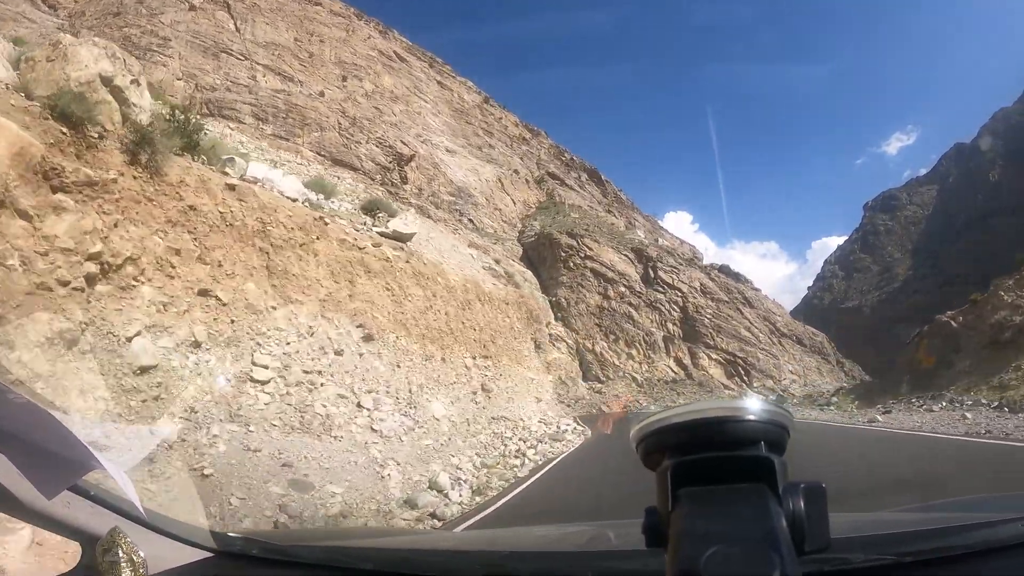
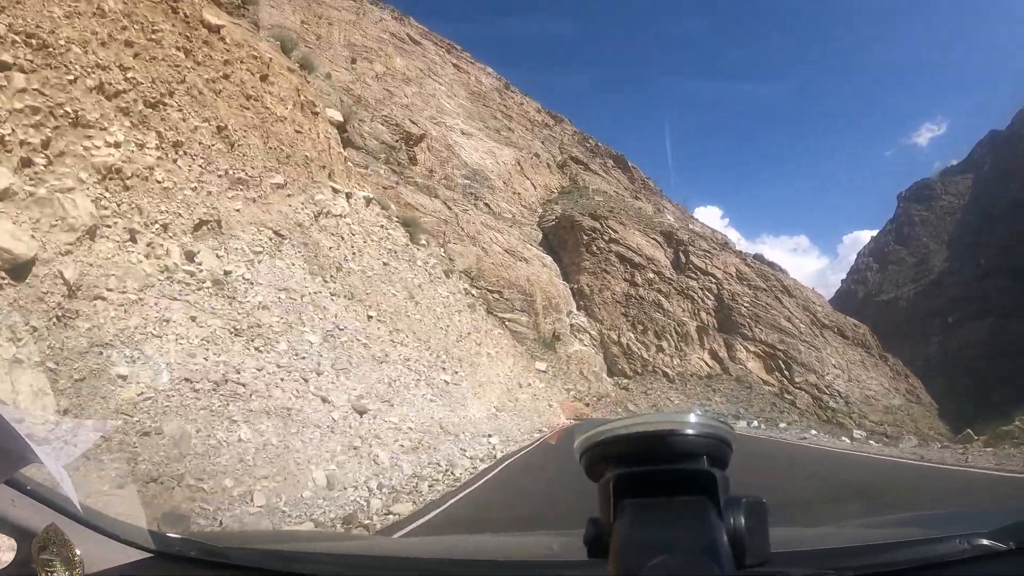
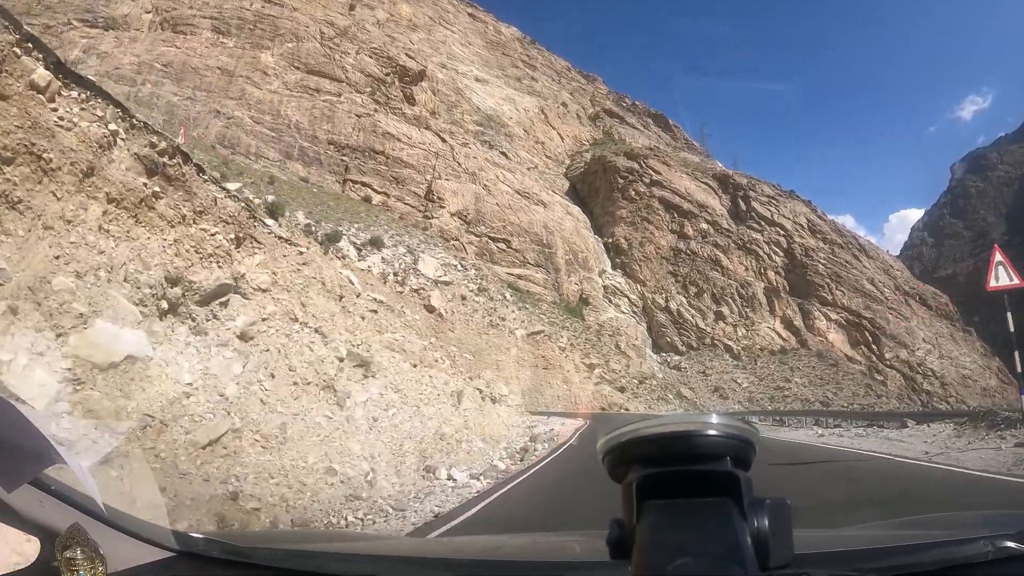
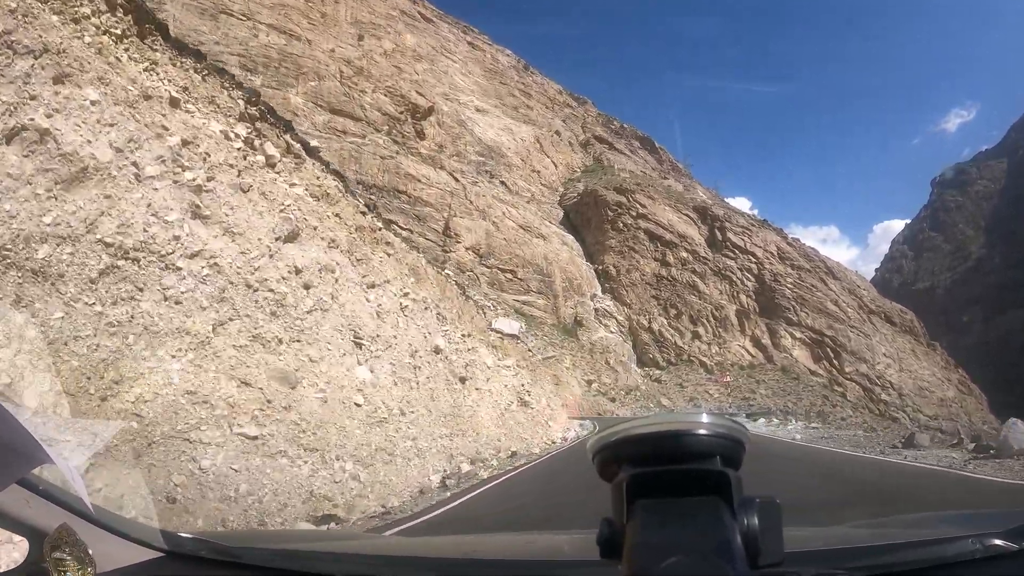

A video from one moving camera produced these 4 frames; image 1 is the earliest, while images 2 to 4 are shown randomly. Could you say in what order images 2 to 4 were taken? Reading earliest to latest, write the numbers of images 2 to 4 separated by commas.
2, 4, 3
